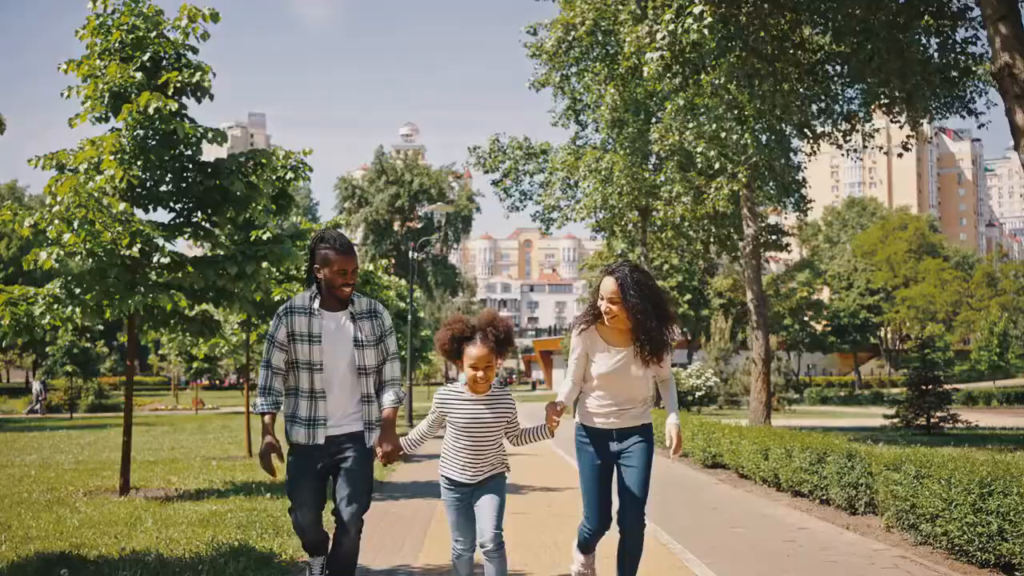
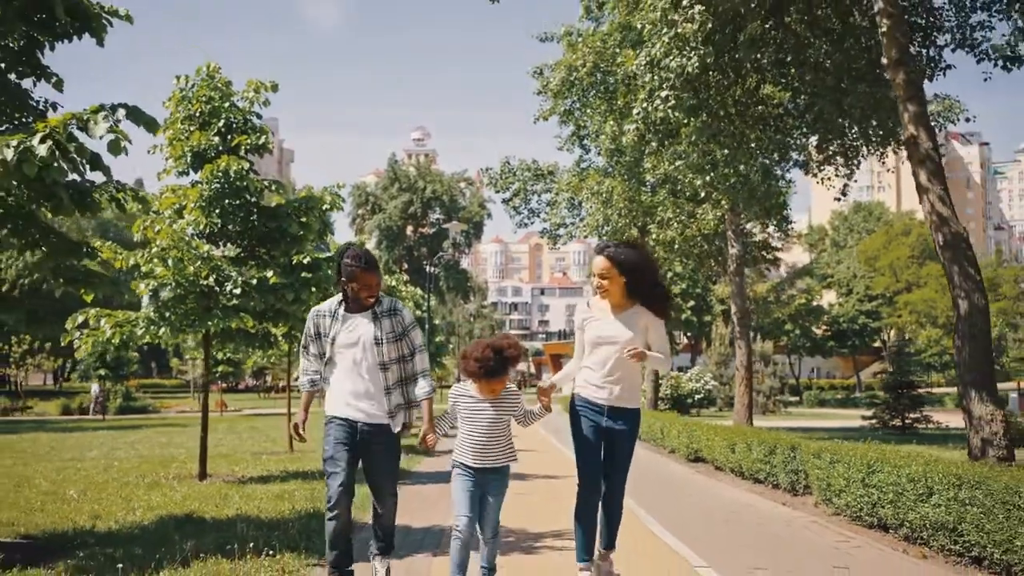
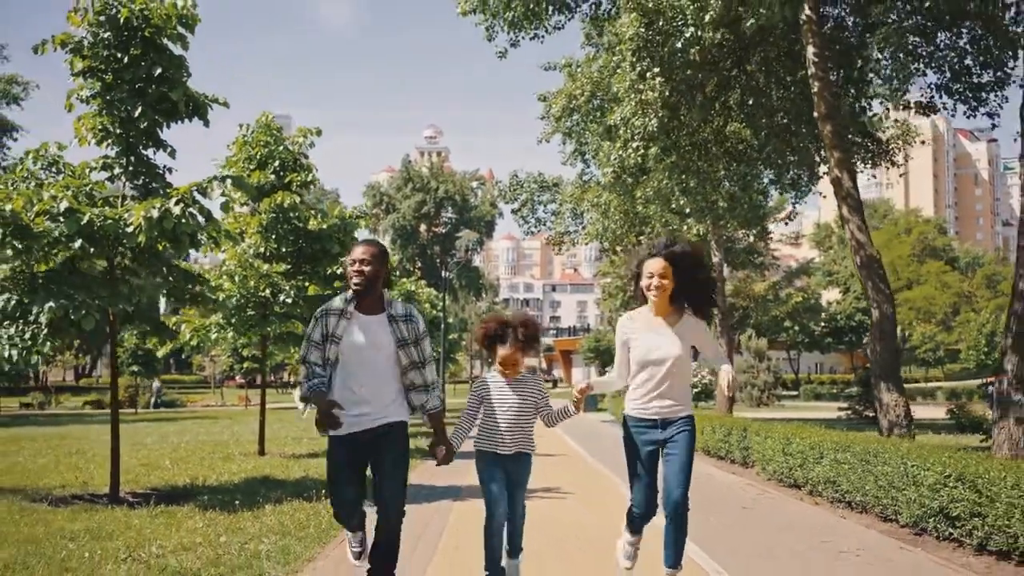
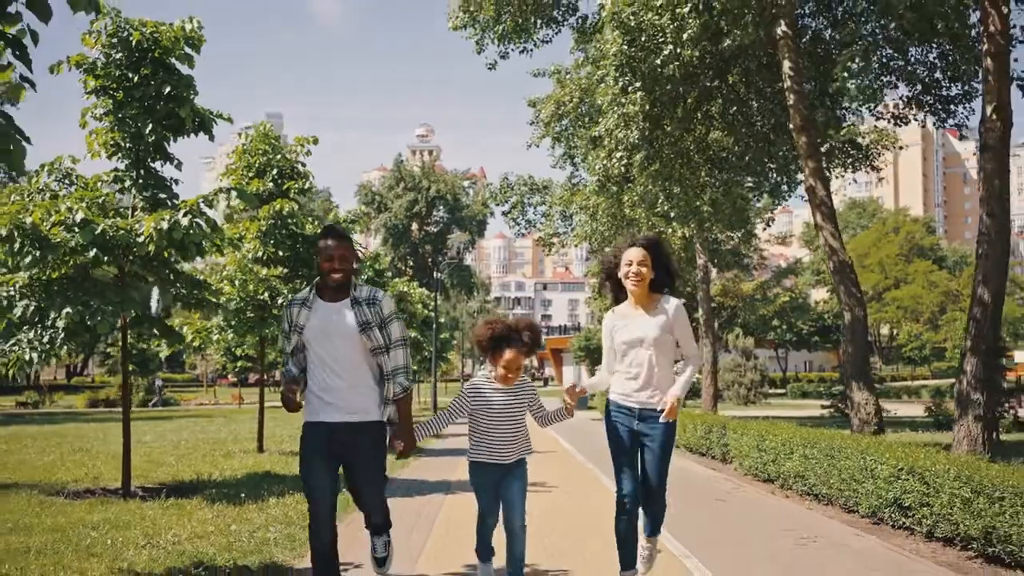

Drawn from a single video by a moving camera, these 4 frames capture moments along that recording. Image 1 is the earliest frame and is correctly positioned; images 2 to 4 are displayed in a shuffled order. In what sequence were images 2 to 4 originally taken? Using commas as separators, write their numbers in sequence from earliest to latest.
2, 3, 4
